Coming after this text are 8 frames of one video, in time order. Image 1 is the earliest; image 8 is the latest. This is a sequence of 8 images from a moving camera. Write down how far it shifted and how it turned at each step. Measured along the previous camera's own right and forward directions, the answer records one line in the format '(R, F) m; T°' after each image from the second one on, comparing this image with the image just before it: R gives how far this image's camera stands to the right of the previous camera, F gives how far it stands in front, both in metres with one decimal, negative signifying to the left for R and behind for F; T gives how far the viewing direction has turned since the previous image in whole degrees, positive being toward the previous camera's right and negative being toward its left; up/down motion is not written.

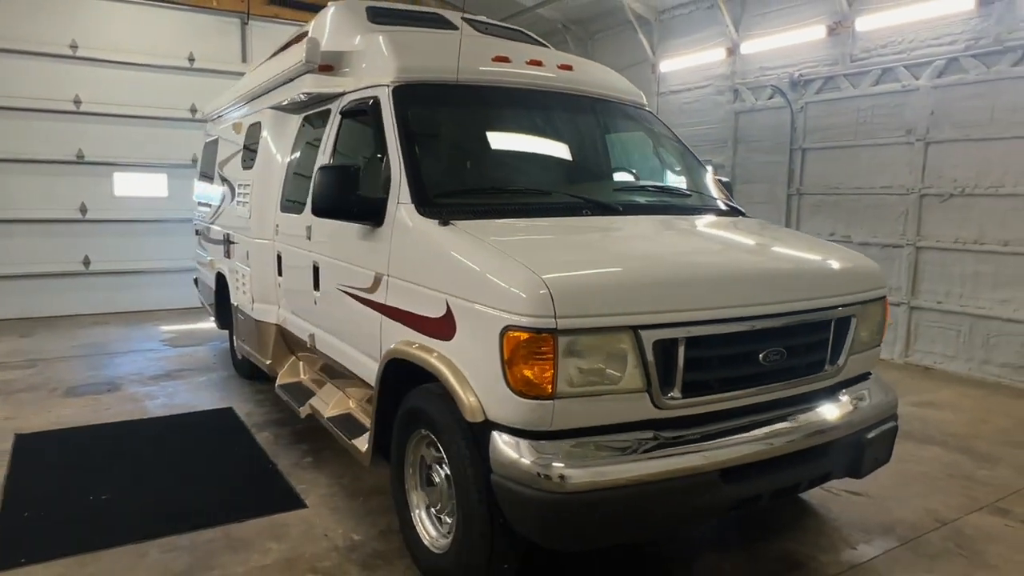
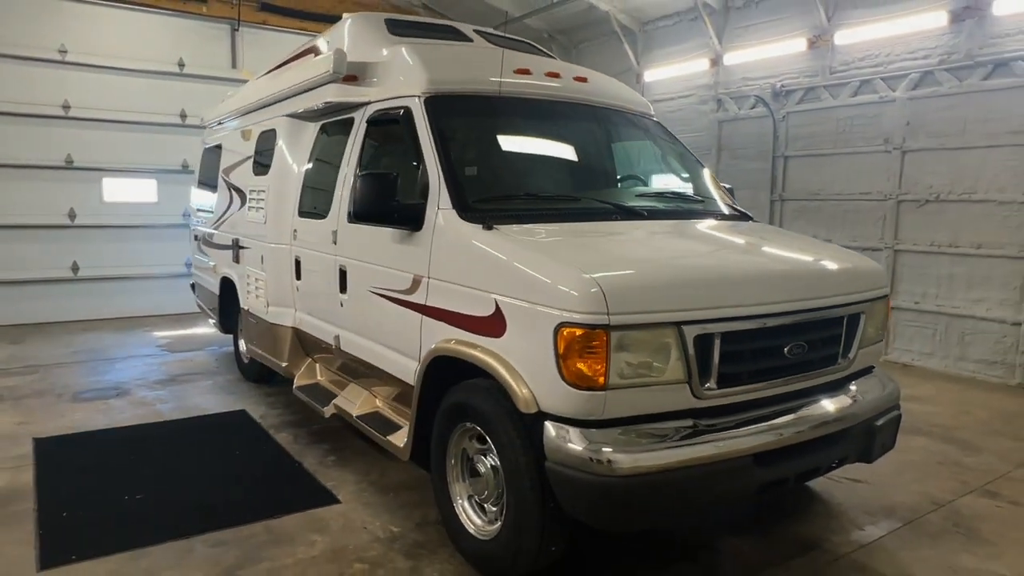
(-0.3, -0.2) m; +3°
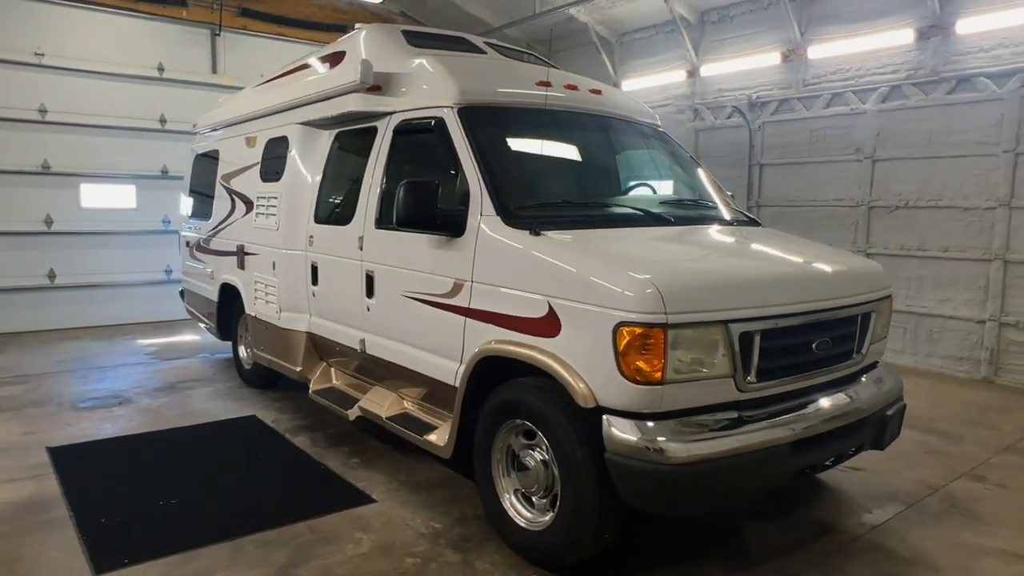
(-0.4, -0.2) m; +4°
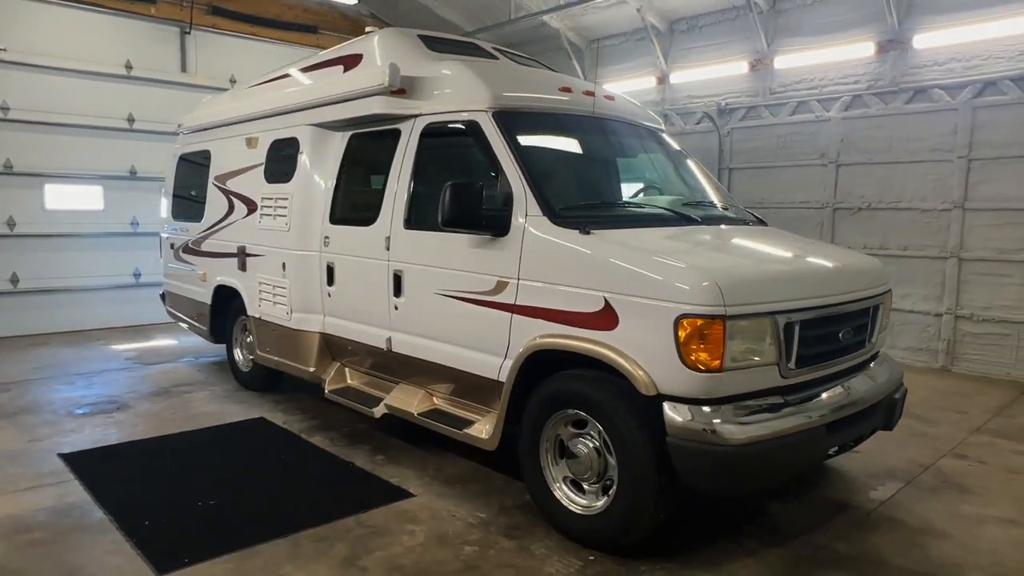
(-0.6, -0.1) m; +5°
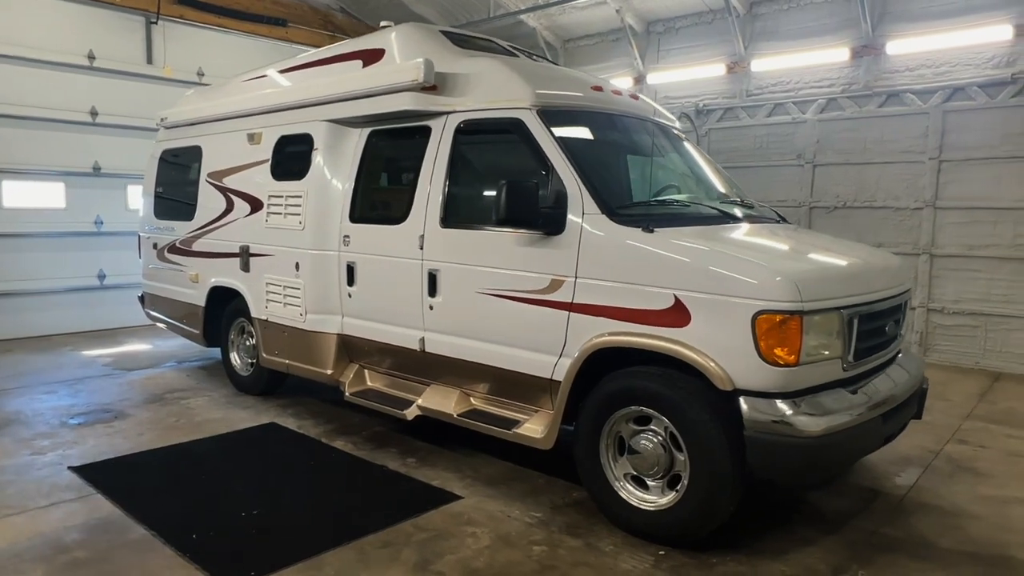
(-0.6, 0.0) m; +5°
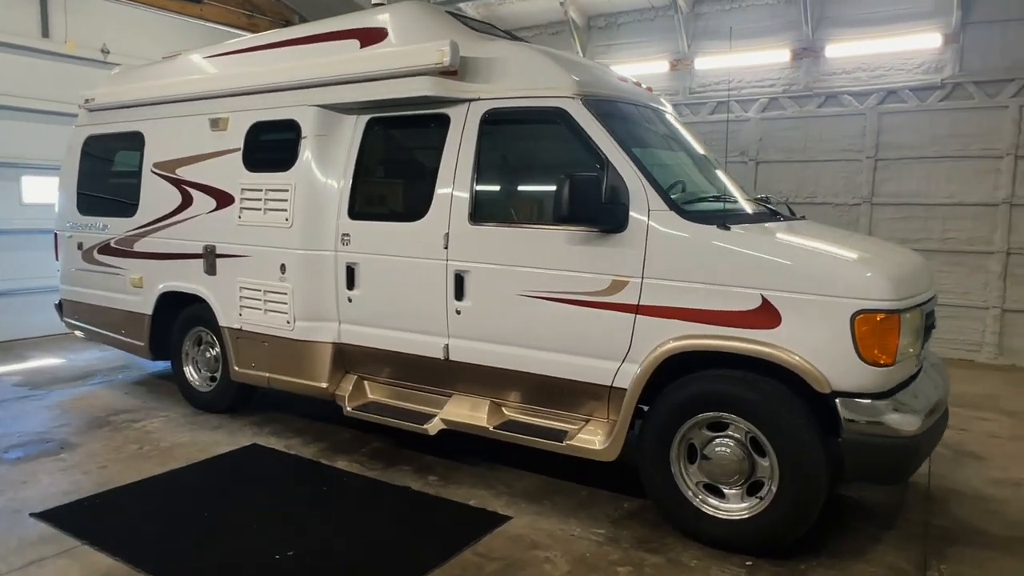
(-0.9, +0.4) m; +10°
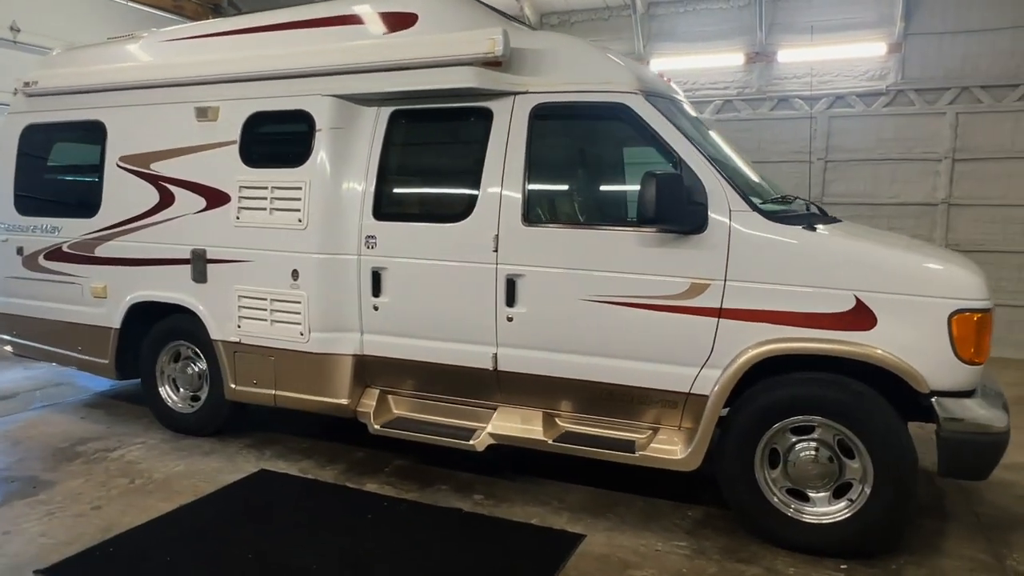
(-0.9, +0.3) m; +9°
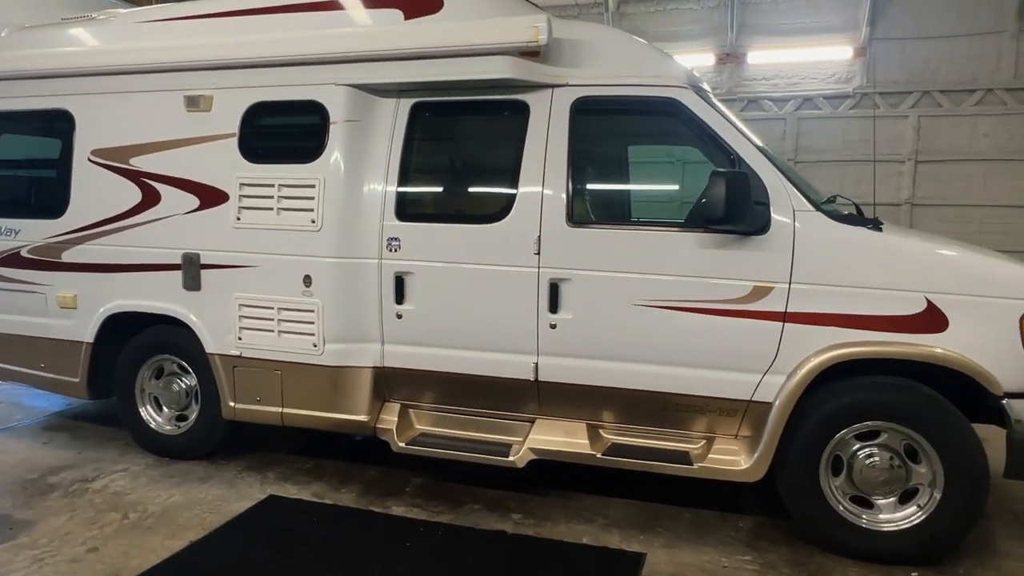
(-0.6, +0.3) m; +6°
